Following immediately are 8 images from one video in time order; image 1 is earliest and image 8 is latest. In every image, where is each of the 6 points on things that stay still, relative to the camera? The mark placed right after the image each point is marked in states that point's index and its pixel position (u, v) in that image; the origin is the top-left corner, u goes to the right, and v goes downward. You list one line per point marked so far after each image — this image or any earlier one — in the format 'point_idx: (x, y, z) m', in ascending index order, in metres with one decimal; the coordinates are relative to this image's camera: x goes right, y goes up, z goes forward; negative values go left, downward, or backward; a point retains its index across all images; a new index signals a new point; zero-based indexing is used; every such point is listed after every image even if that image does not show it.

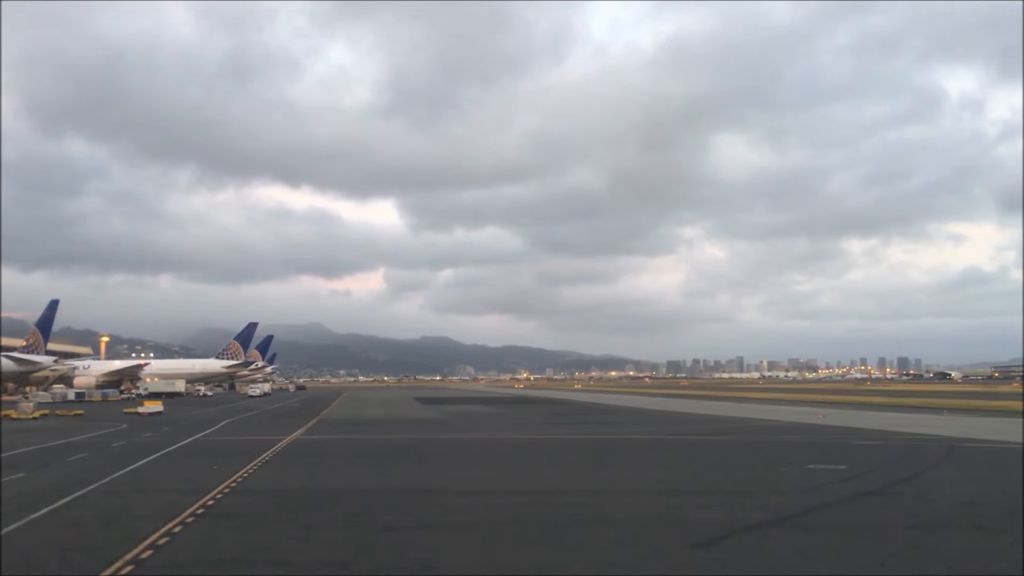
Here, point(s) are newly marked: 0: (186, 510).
0: (-4.9, -3.7, +11.1) m
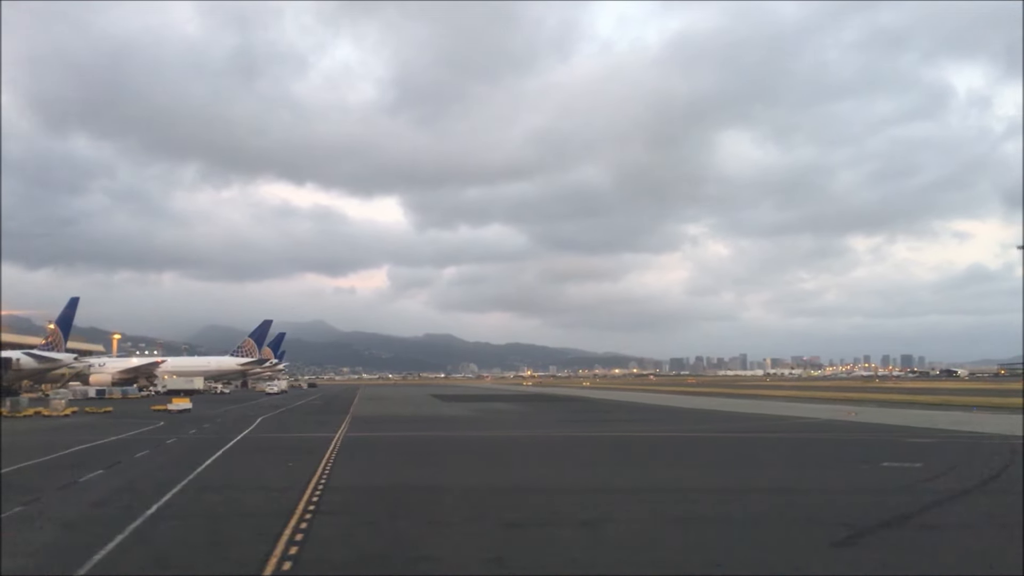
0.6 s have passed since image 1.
0: (-3.2, -3.6, +11.0) m
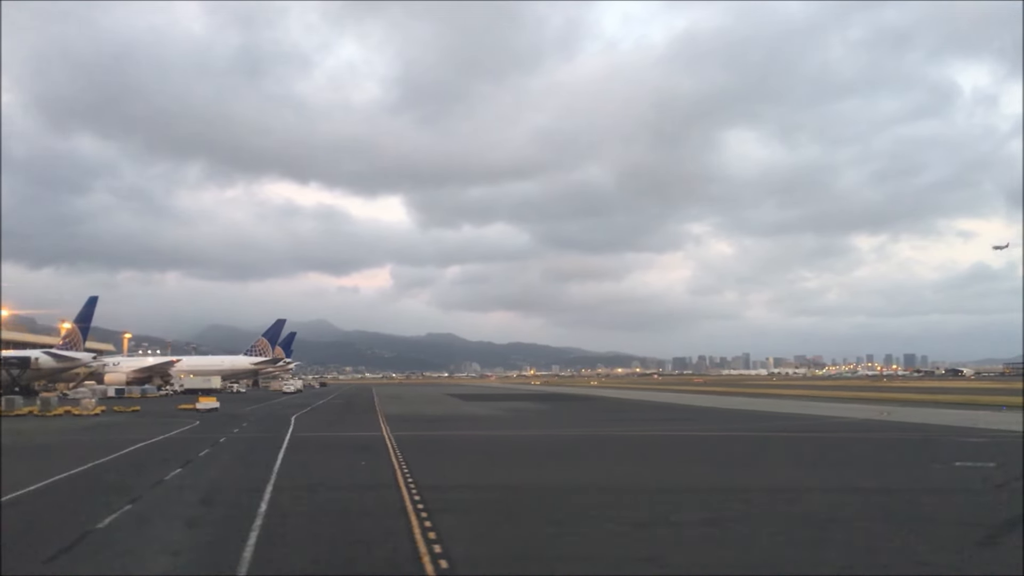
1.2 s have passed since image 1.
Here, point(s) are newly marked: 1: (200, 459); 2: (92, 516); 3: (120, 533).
0: (-1.5, -3.6, +11.0) m
1: (-8.0, -4.4, +17.5) m
2: (-6.1, -3.3, +10.1) m
3: (-5.0, -3.2, +9.0) m
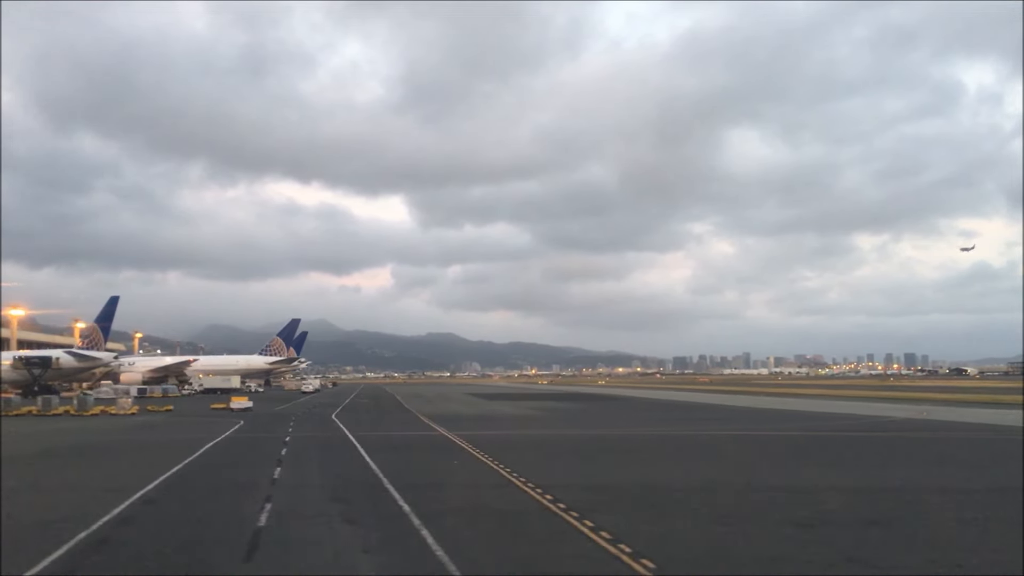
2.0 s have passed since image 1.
0: (+0.7, -3.6, +11.0) m
1: (-5.7, -4.3, +17.5) m
2: (-3.9, -3.3, +10.1) m
3: (-2.8, -3.2, +9.0) m
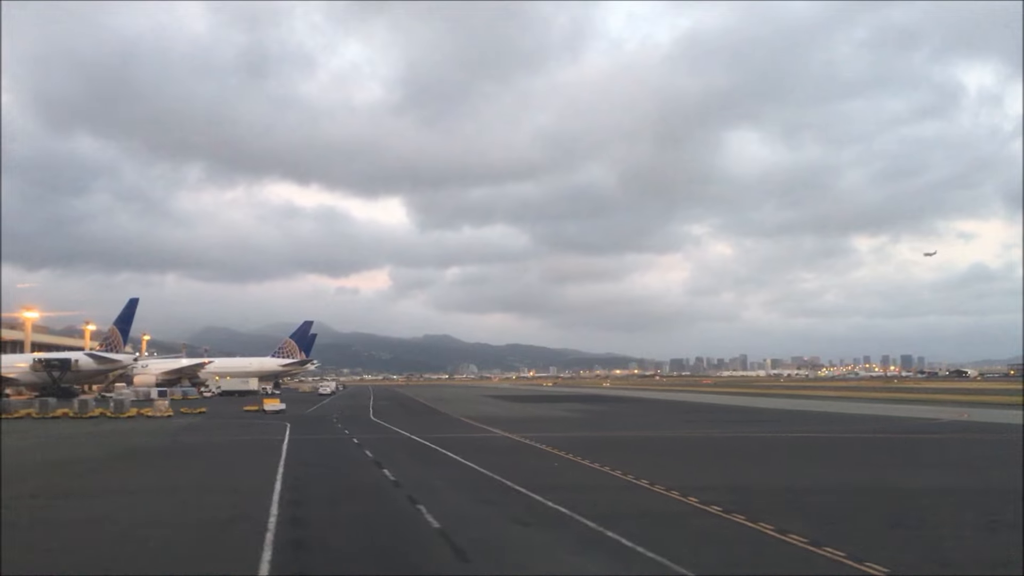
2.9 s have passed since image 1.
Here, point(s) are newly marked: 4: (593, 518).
0: (+3.1, -3.6, +10.9) m
1: (-3.3, -4.4, +17.4) m
2: (-1.5, -3.3, +10.0) m
3: (-0.4, -3.2, +8.9) m
4: (+1.2, -3.4, +10.1) m
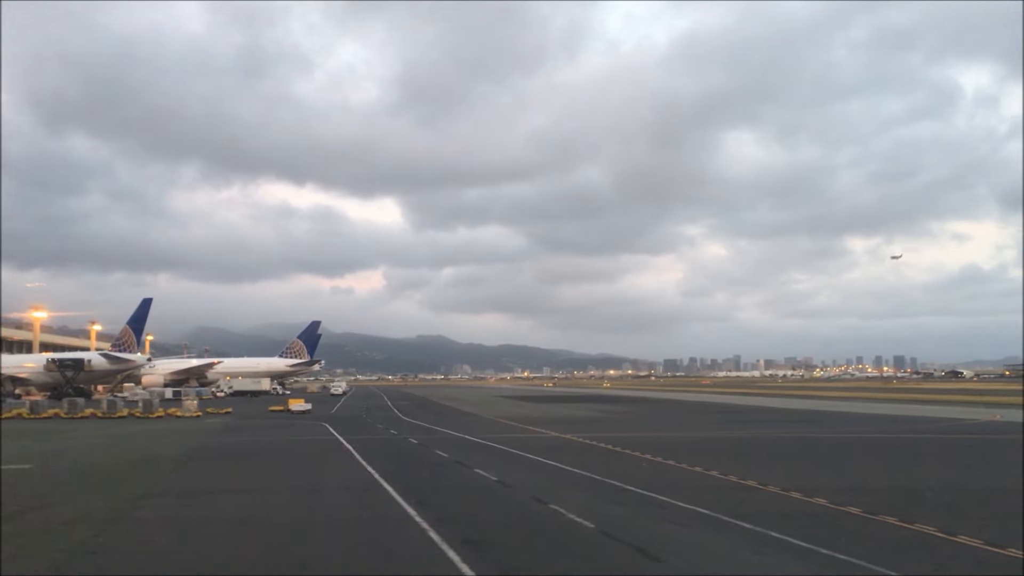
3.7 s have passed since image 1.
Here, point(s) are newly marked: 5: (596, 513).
0: (+5.2, -3.6, +10.8) m
1: (-1.2, -4.4, +17.3) m
2: (+0.6, -3.3, +9.9) m
3: (+1.7, -3.2, +8.8) m
4: (+3.3, -3.4, +10.0) m
5: (+1.2, -3.4, +10.3) m
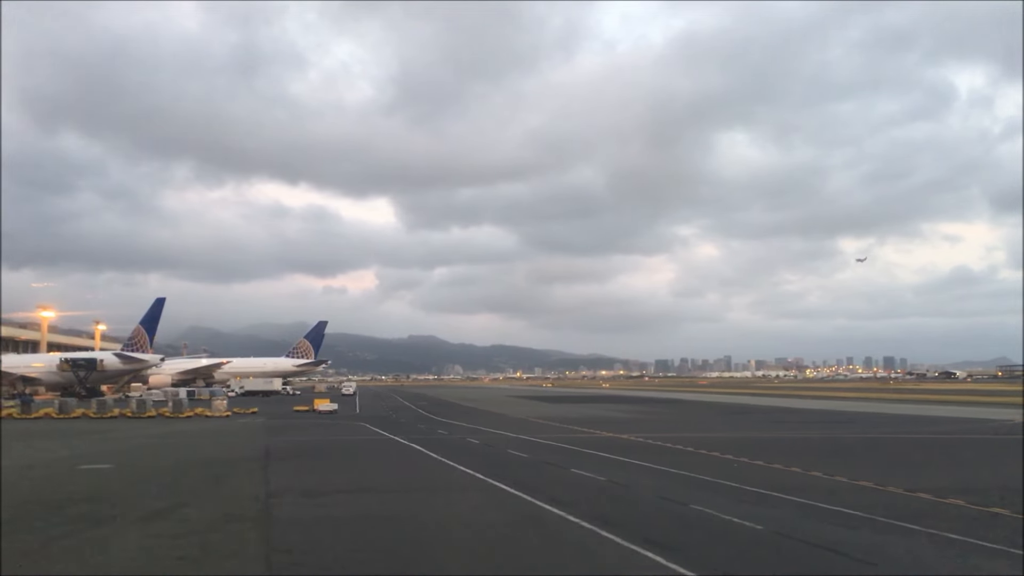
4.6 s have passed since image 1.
0: (+7.4, -3.6, +10.8) m
1: (+1.0, -4.4, +17.3) m
2: (+2.8, -3.3, +9.9) m
3: (+3.9, -3.2, +8.8) m
4: (+5.5, -3.4, +10.0) m
5: (+3.5, -3.4, +10.3) m
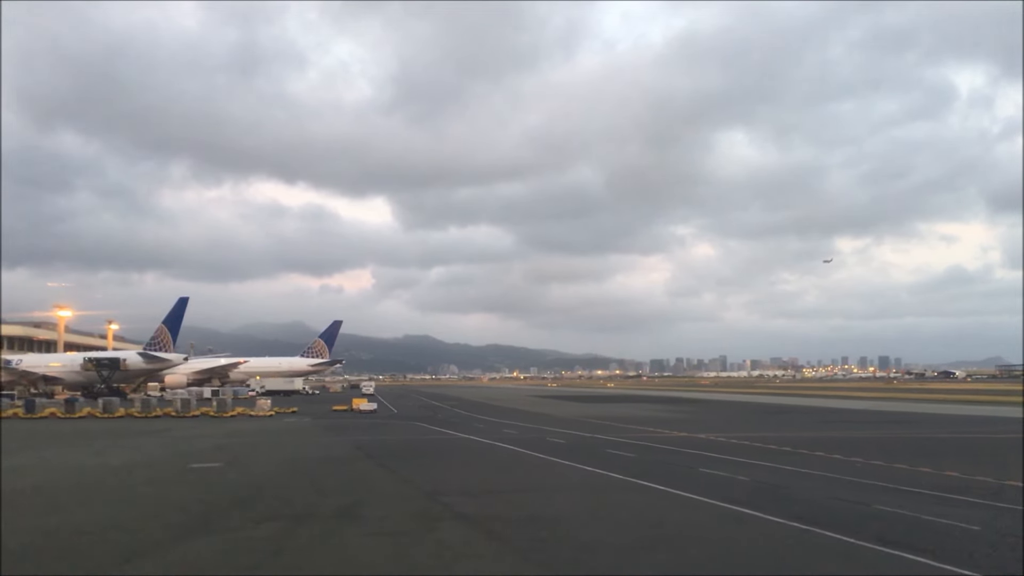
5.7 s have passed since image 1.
0: (+10.3, -3.6, +10.8) m
1: (+3.9, -4.4, +17.3) m
2: (+5.8, -3.3, +9.9) m
3: (+6.8, -3.2, +8.8) m
4: (+8.4, -3.4, +10.0) m
5: (+6.4, -3.4, +10.3) m
